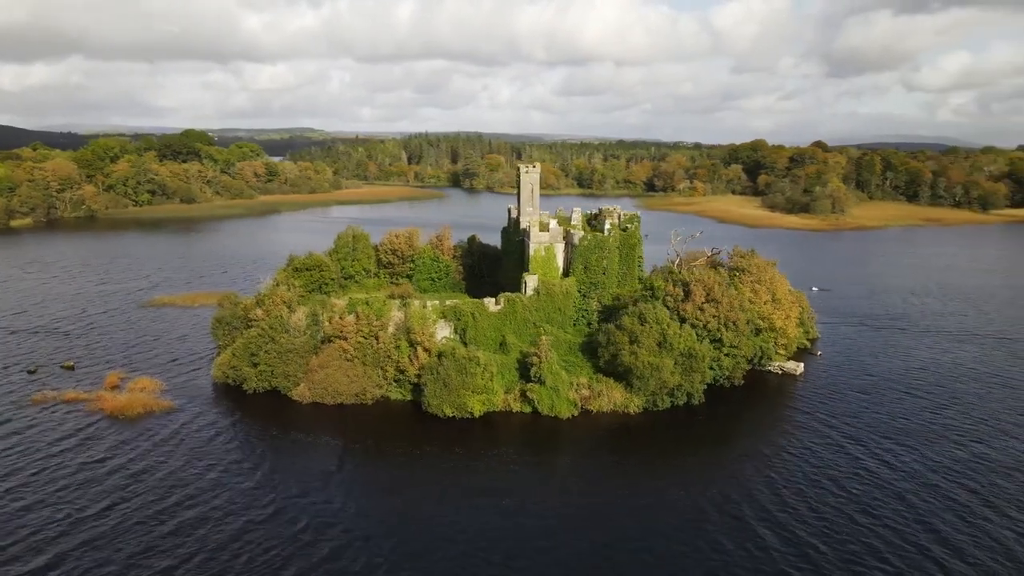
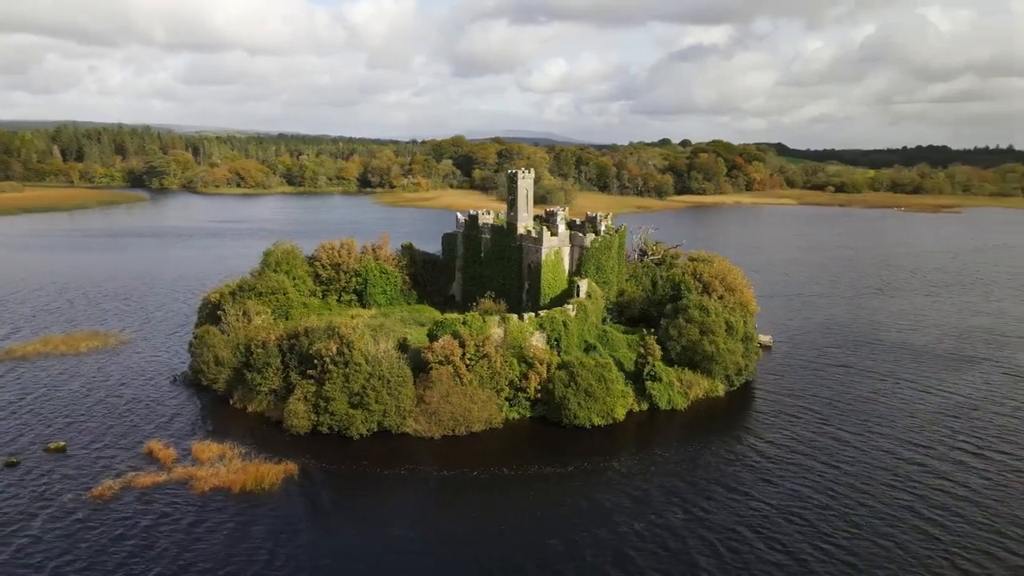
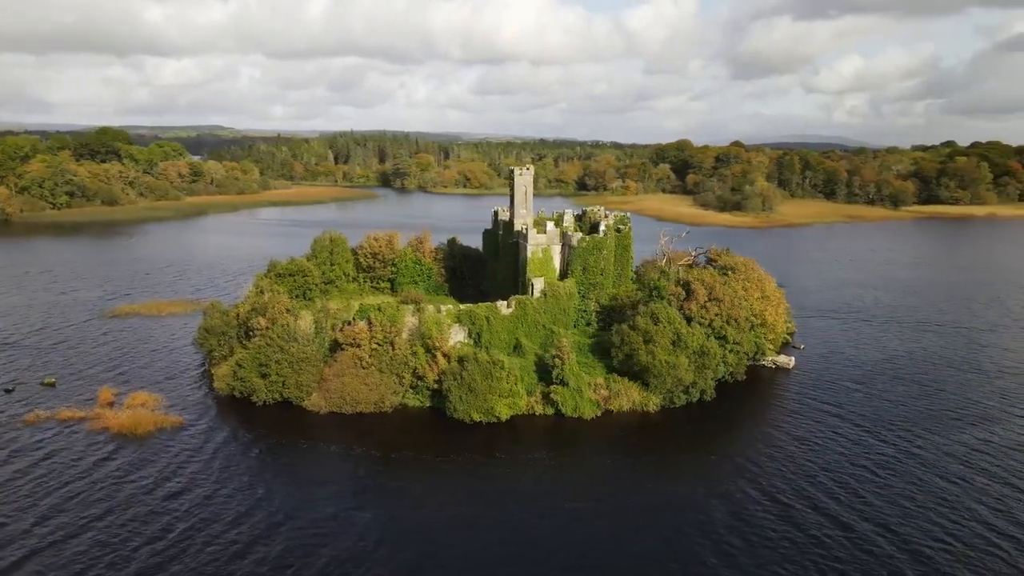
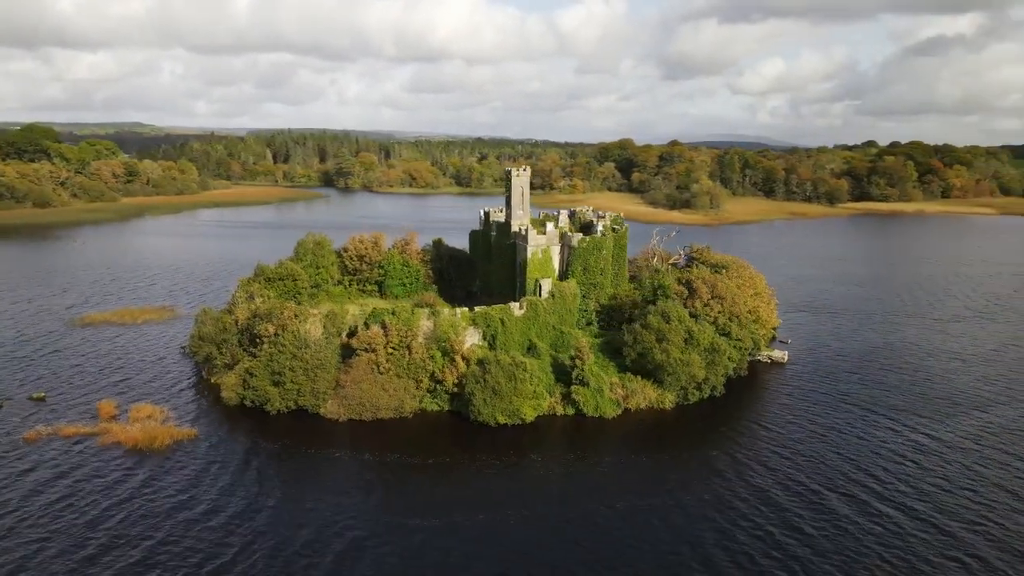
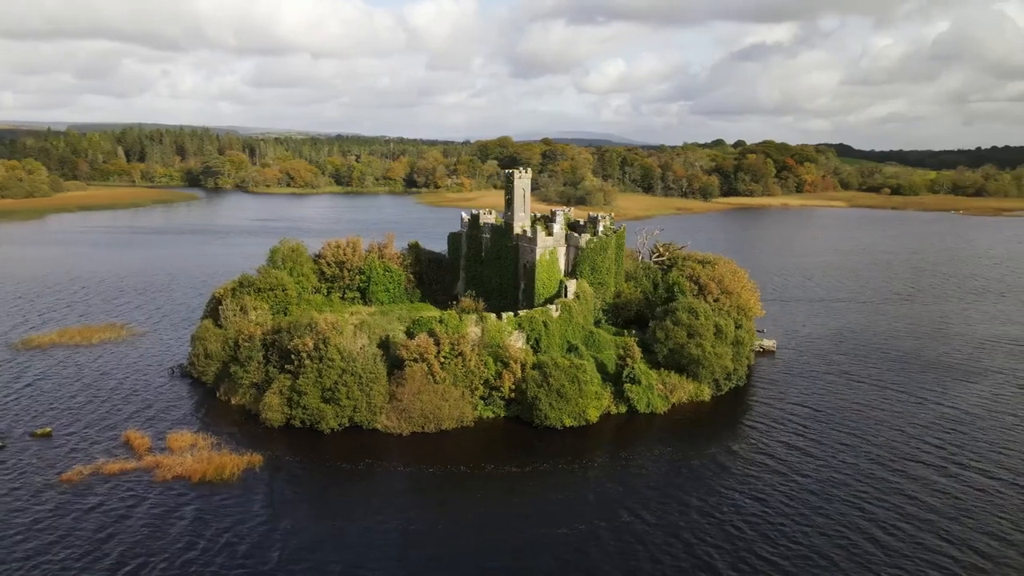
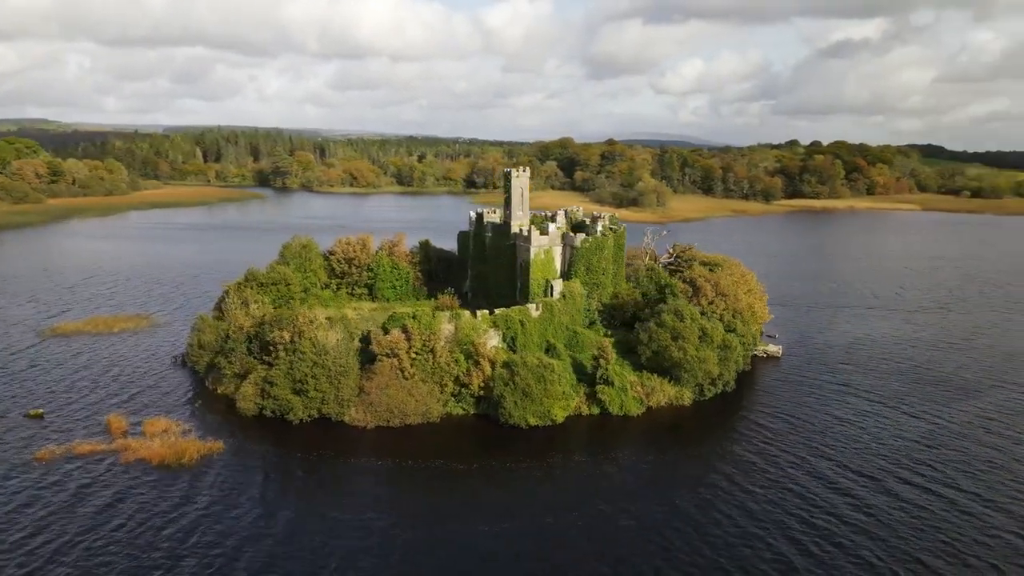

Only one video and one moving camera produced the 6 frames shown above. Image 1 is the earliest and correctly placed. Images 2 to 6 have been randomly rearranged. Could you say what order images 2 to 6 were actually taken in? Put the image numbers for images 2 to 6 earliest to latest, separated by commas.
3, 4, 6, 5, 2
